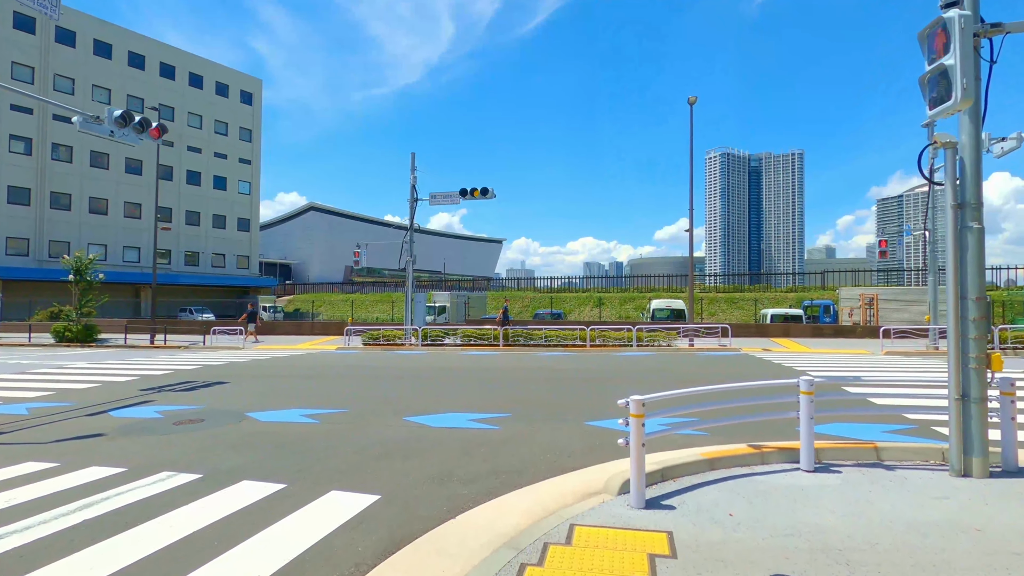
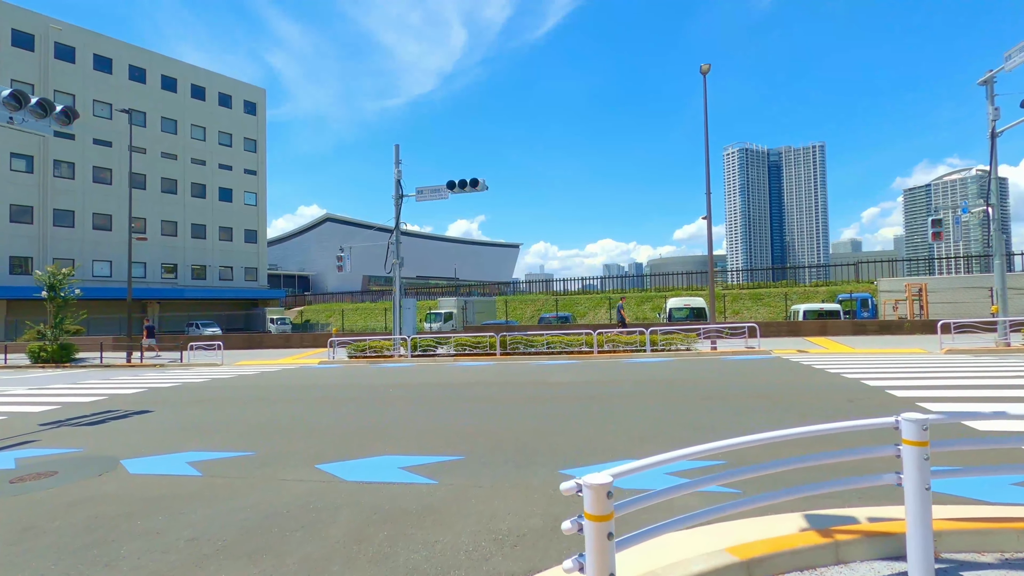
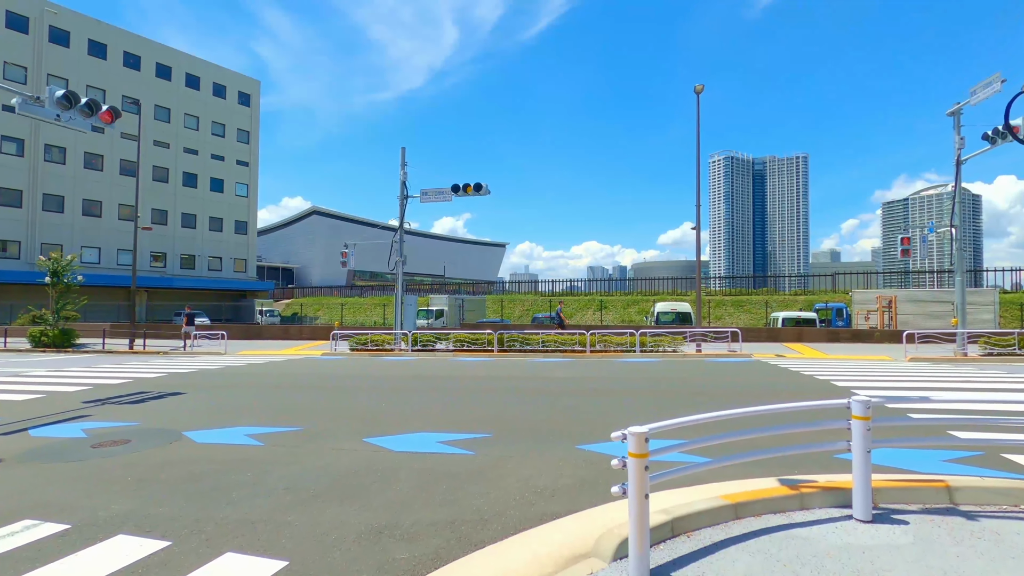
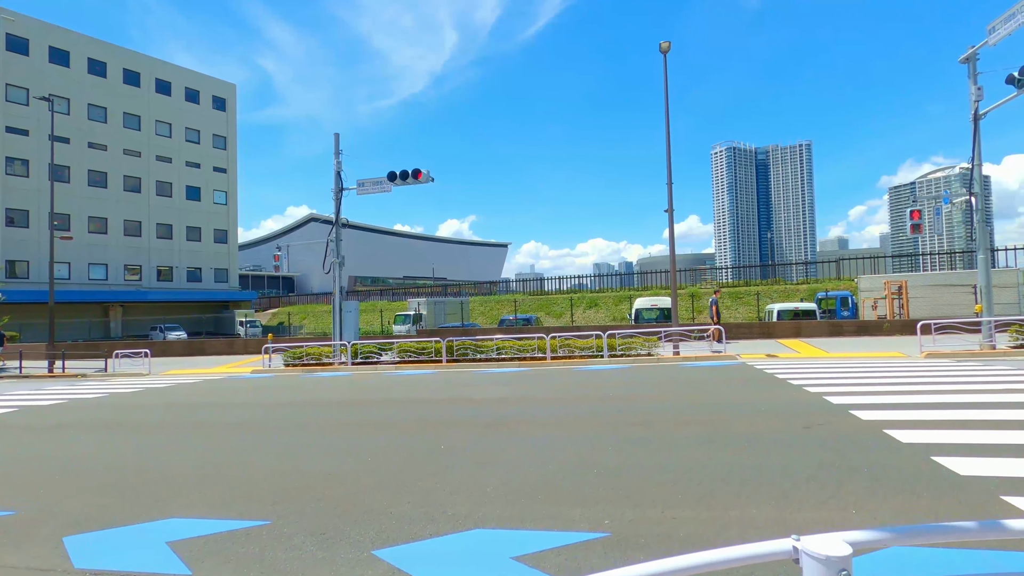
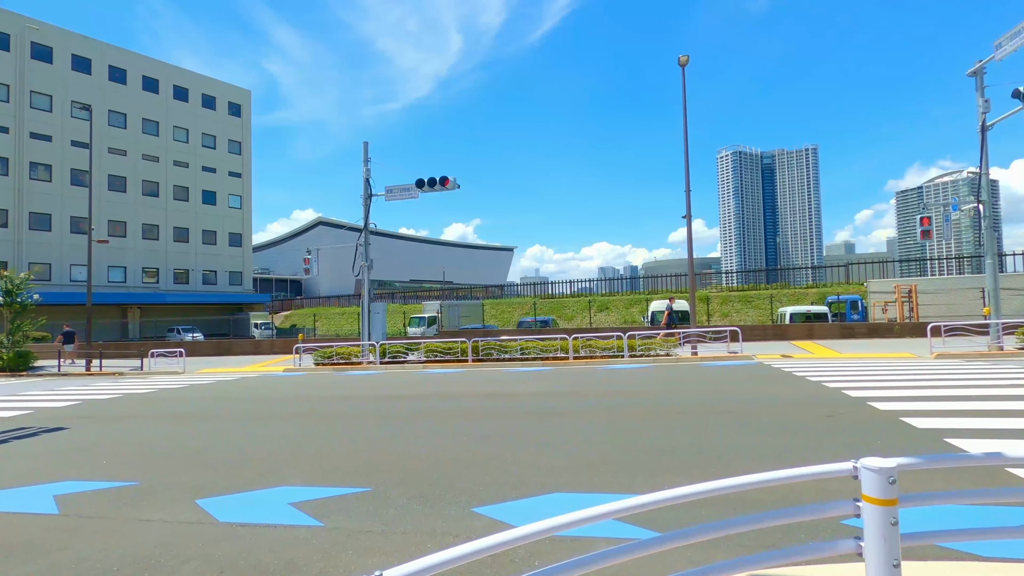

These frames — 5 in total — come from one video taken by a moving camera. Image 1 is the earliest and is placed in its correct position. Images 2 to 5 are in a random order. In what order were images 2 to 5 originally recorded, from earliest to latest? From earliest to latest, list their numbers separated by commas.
3, 2, 5, 4
